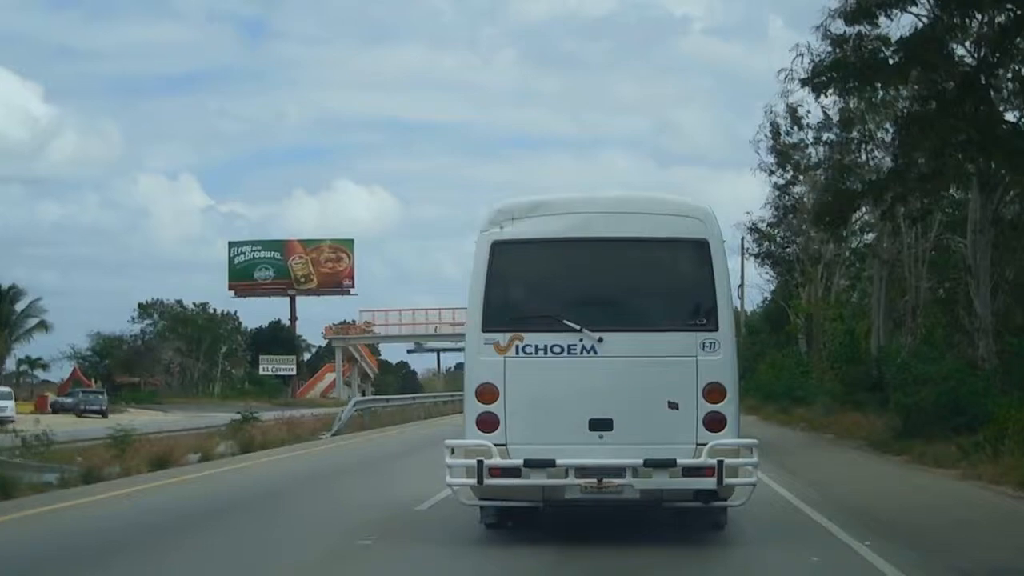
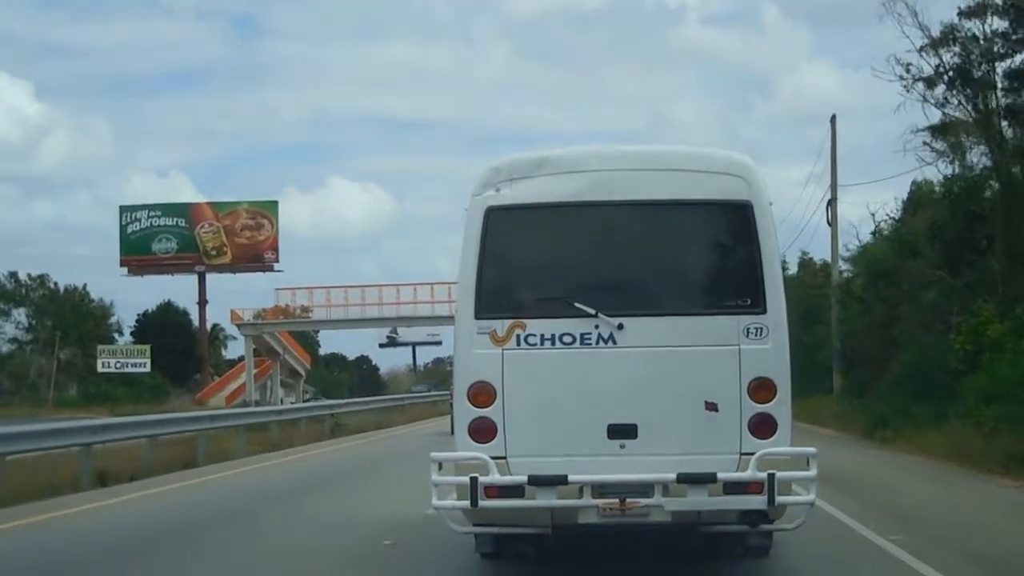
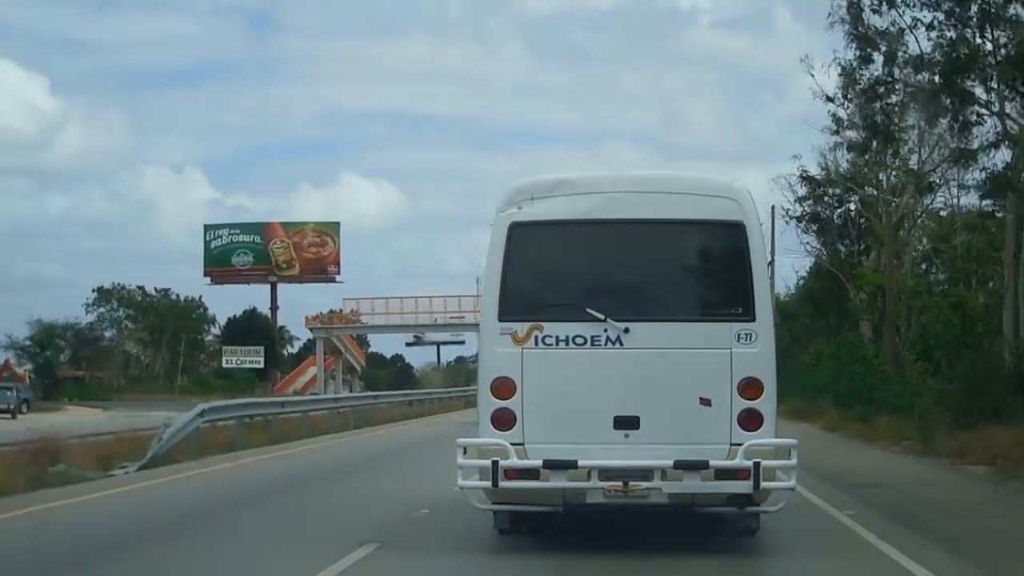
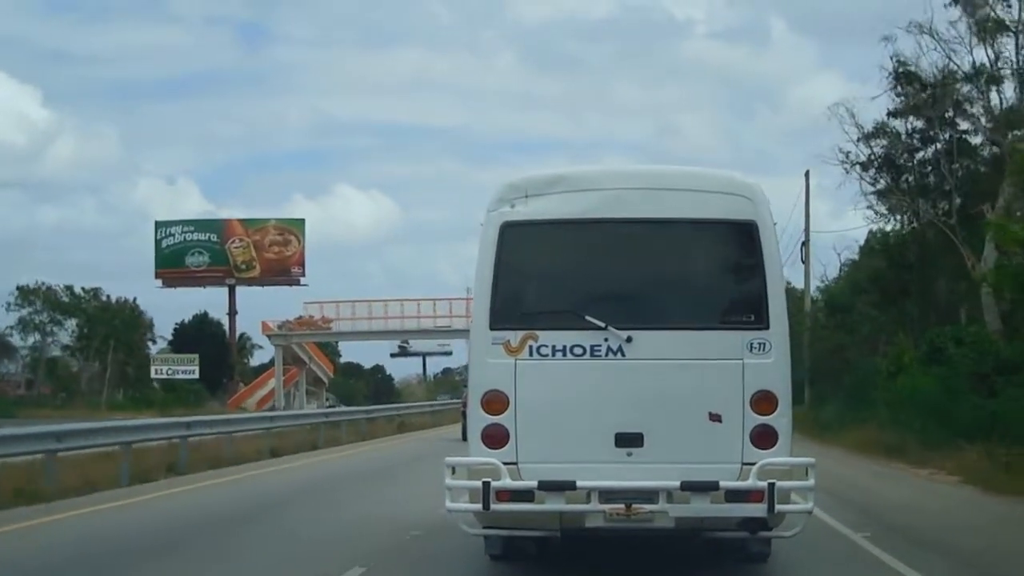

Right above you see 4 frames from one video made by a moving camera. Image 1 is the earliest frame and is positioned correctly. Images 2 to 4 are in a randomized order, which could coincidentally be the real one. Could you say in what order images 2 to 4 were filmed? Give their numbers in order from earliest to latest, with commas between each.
3, 4, 2
